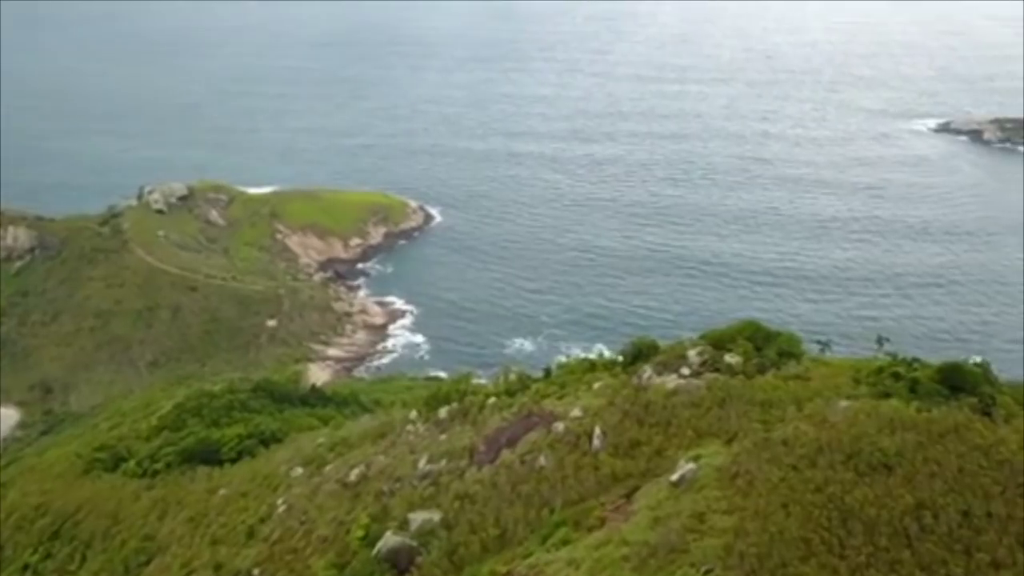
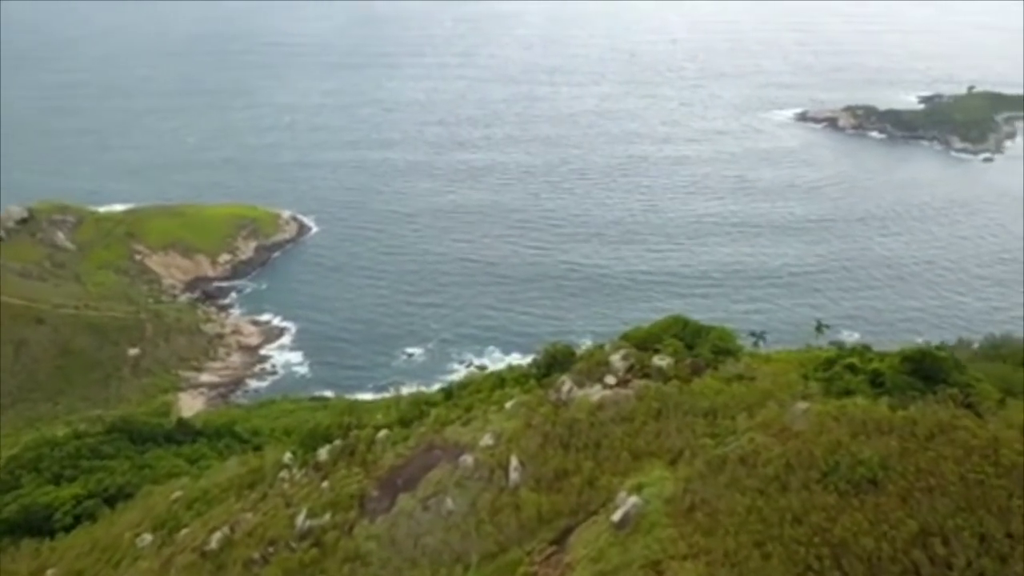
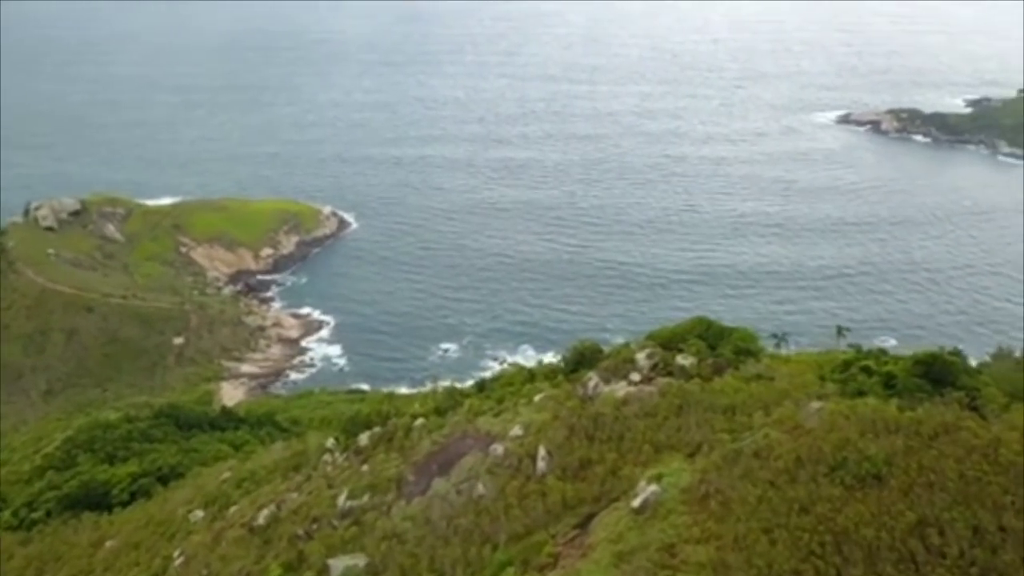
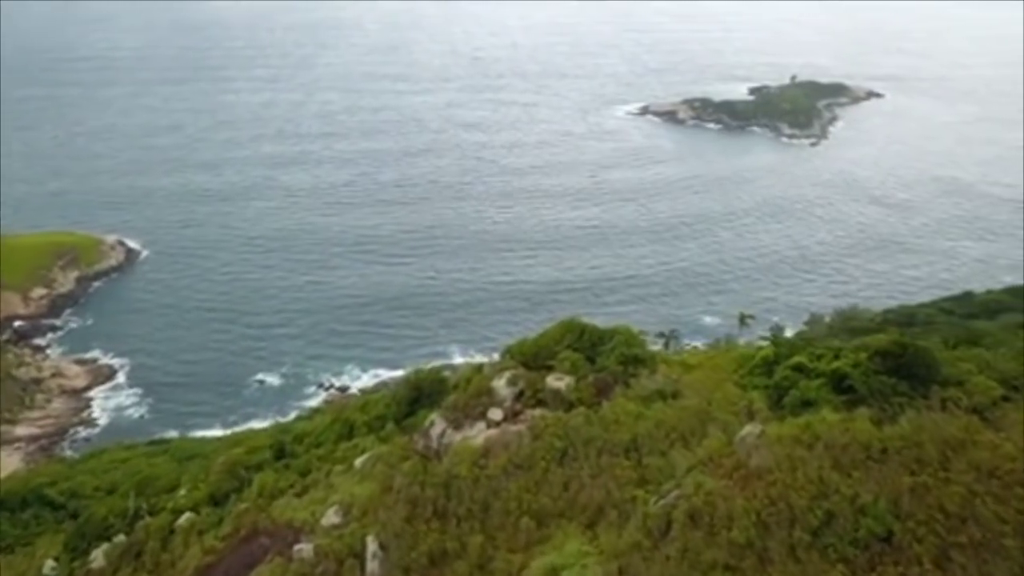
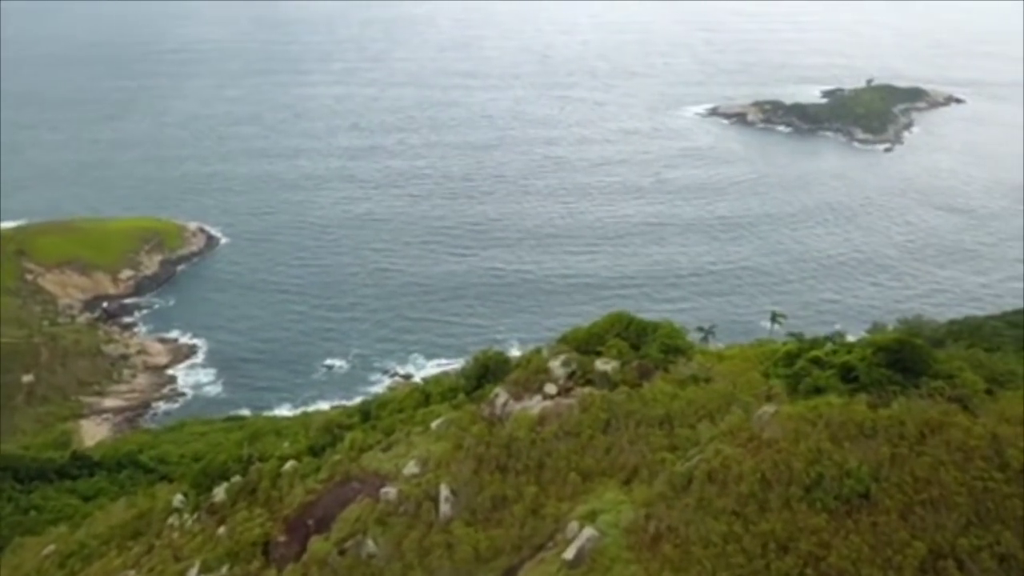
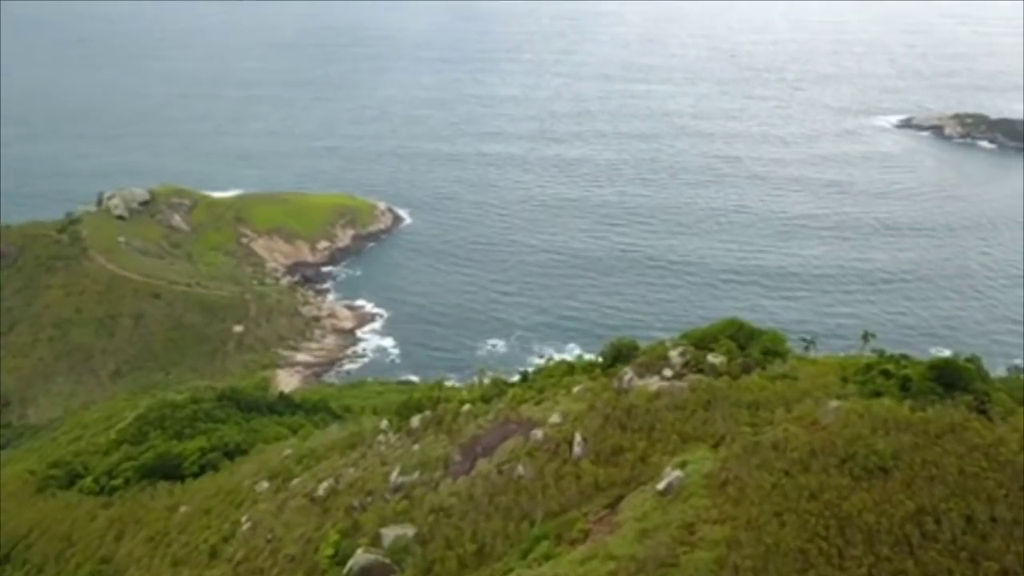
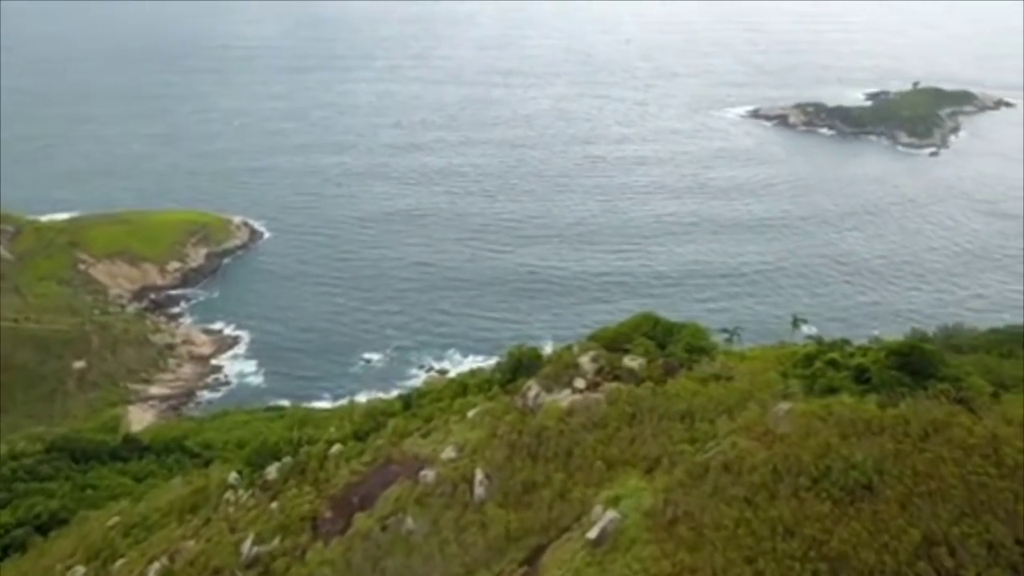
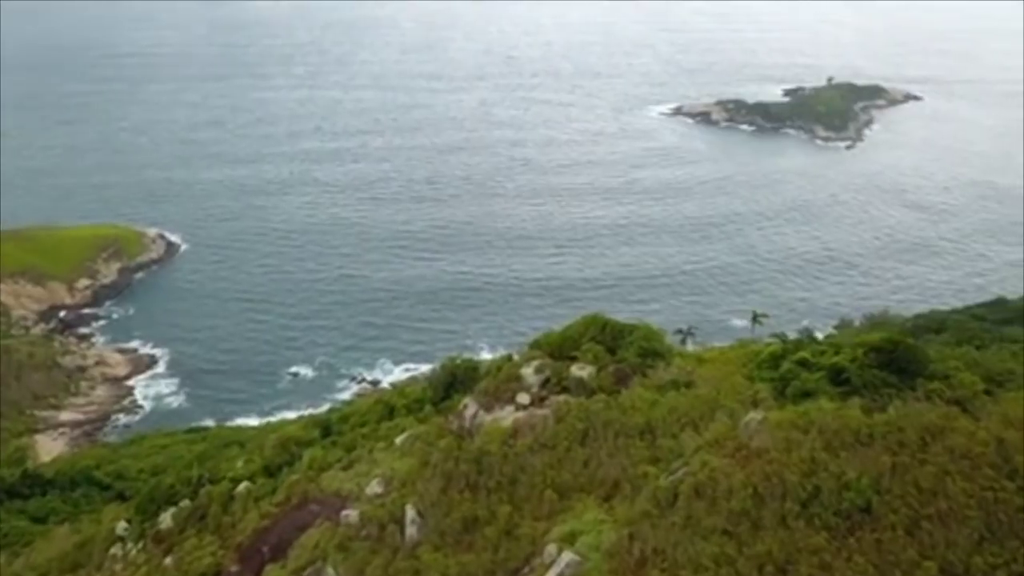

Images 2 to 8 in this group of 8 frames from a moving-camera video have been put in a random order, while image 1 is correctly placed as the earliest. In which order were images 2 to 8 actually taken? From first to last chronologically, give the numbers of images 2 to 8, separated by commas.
6, 3, 2, 7, 5, 8, 4
